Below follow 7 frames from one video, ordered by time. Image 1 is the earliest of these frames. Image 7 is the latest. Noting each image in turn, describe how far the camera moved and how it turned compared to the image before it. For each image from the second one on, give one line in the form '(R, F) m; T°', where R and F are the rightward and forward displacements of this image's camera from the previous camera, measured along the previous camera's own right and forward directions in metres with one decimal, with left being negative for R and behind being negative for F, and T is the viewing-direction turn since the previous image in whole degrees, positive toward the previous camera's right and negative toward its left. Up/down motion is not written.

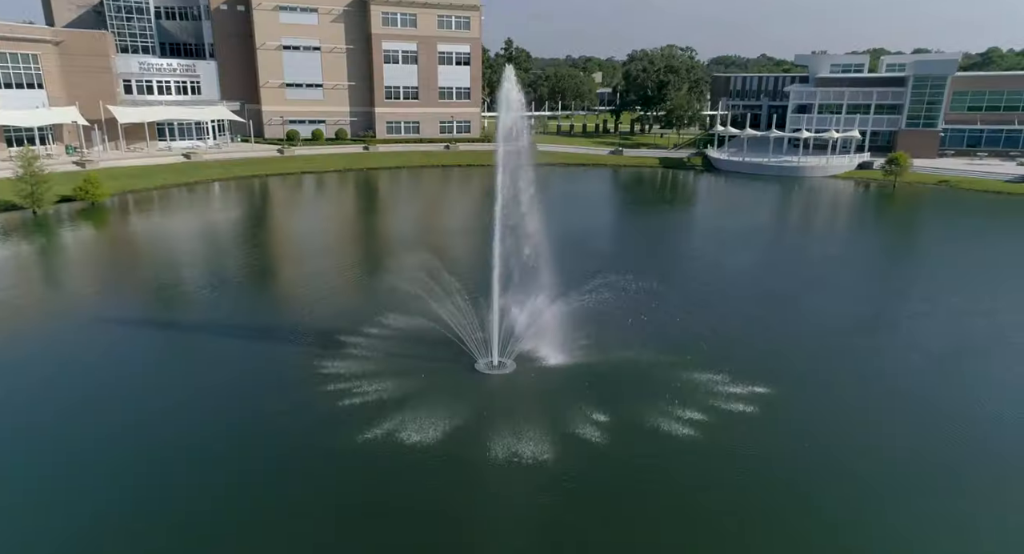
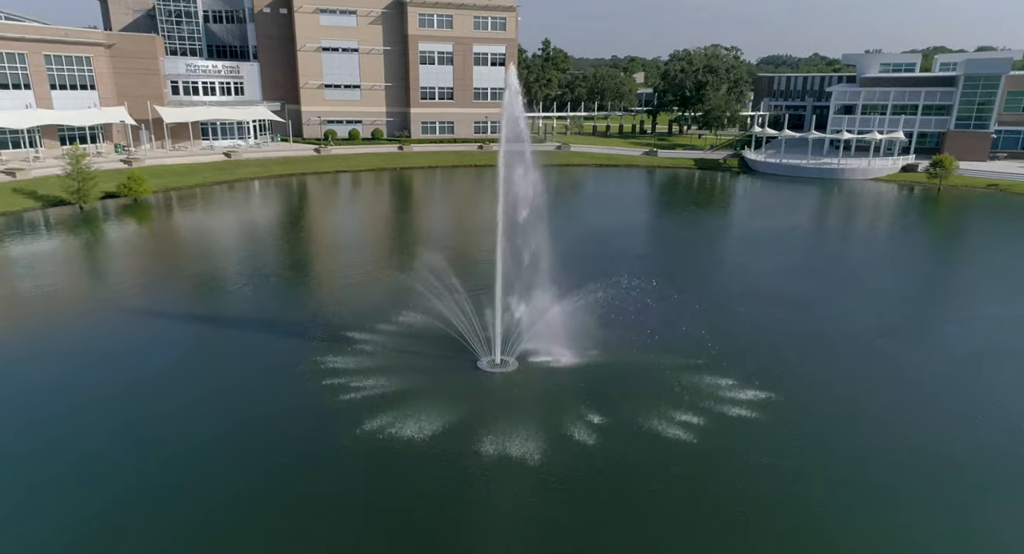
(+0.6, 0.0) m; -3°
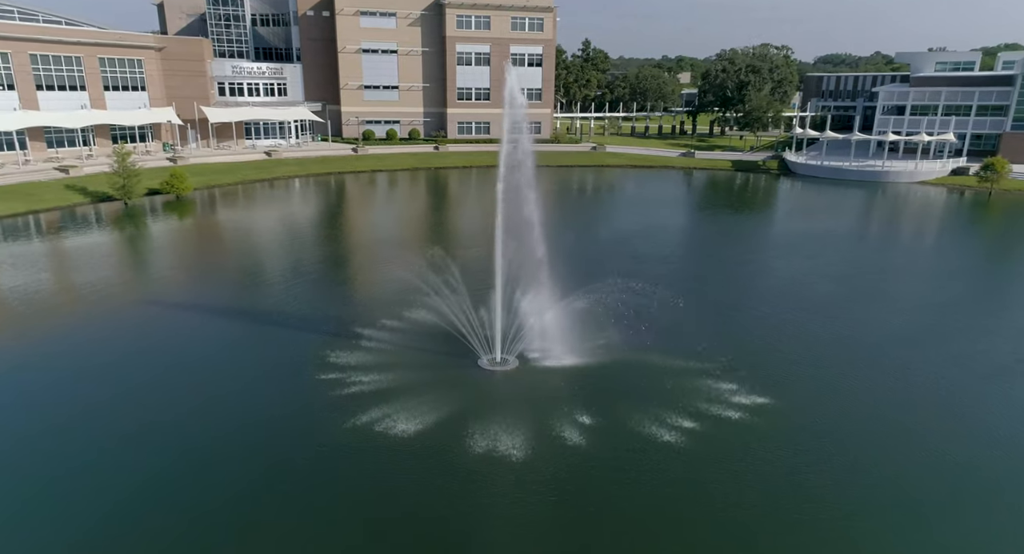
(+0.8, -0.1) m; -4°
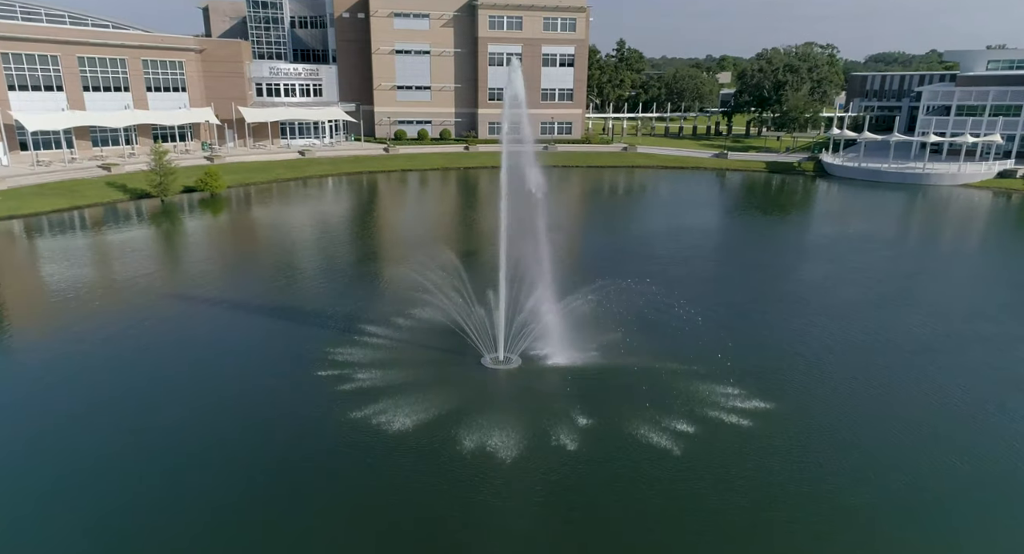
(+0.6, 0.0) m; -3°
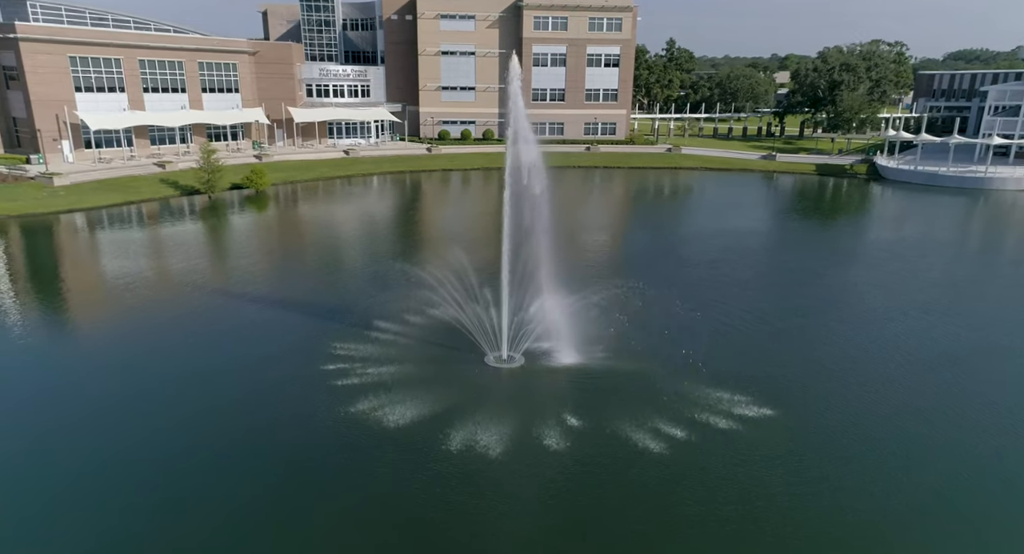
(+0.9, 0.0) m; -4°
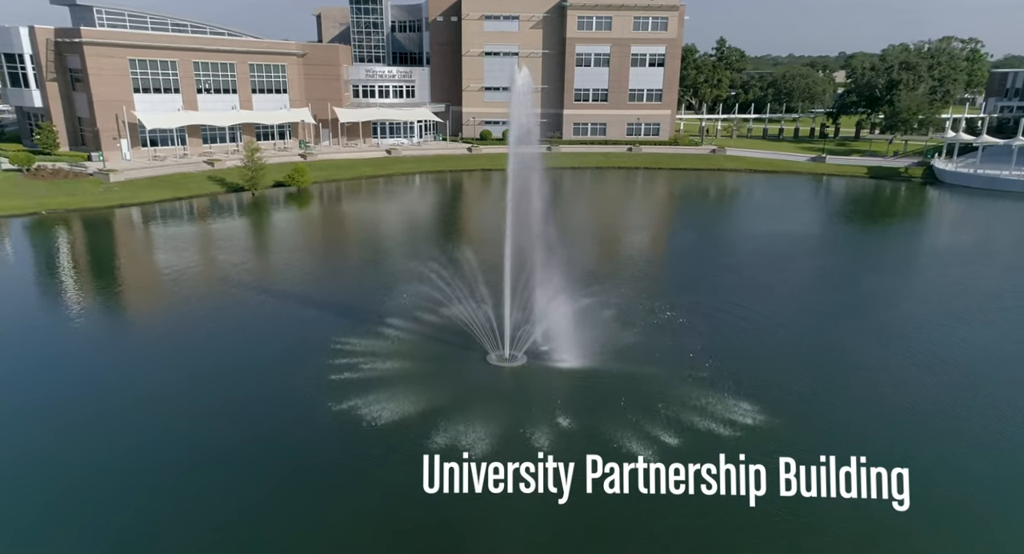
(+0.9, 0.0) m; -4°
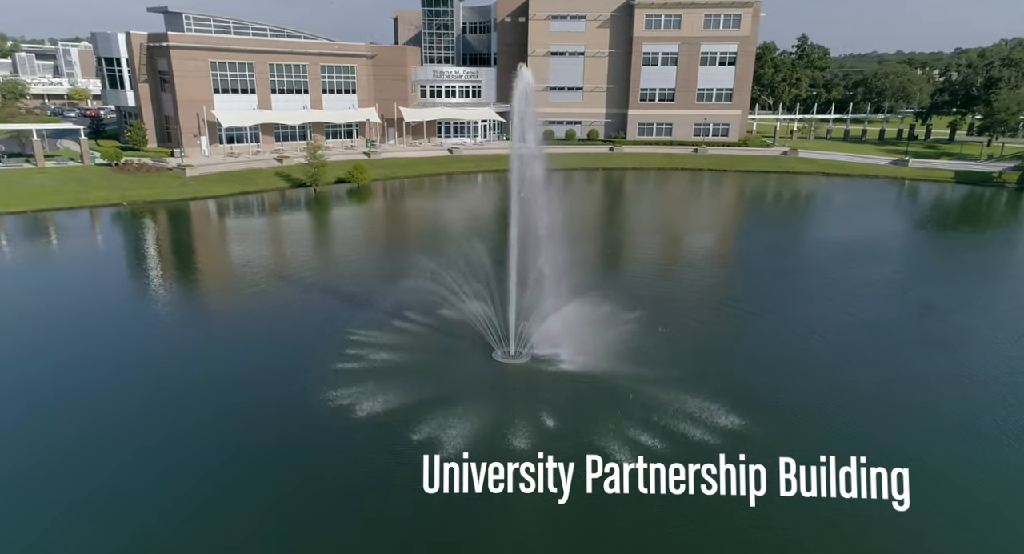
(+1.3, 0.0) m; -7°
